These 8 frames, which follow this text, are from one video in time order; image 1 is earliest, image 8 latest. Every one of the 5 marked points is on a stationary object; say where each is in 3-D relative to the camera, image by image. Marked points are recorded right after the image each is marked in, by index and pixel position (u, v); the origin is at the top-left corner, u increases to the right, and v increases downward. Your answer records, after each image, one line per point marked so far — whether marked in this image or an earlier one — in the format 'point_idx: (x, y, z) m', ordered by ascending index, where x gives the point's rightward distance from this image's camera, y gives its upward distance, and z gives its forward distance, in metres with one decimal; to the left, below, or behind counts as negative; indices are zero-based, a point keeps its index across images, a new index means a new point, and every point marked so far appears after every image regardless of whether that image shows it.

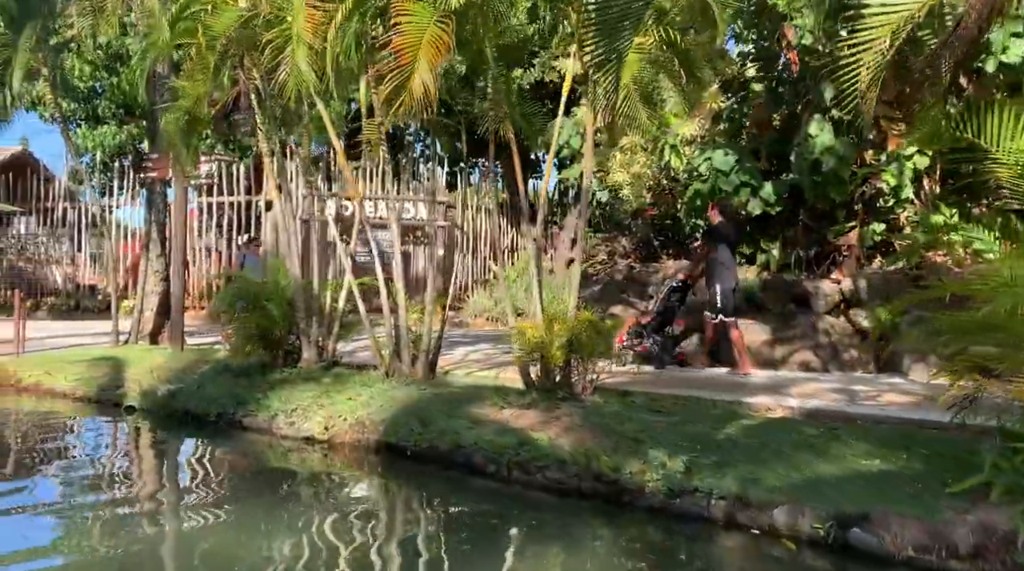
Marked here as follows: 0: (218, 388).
0: (-2.8, -1.0, +8.5) m
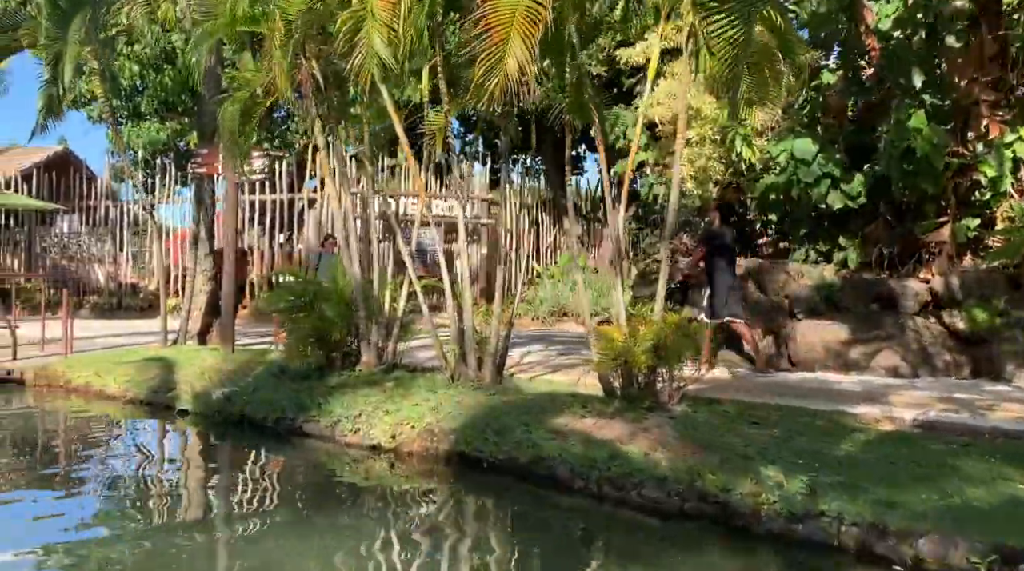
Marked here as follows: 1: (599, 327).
0: (-2.1, -1.0, +8.2) m
1: (+0.6, -0.3, +6.4) m
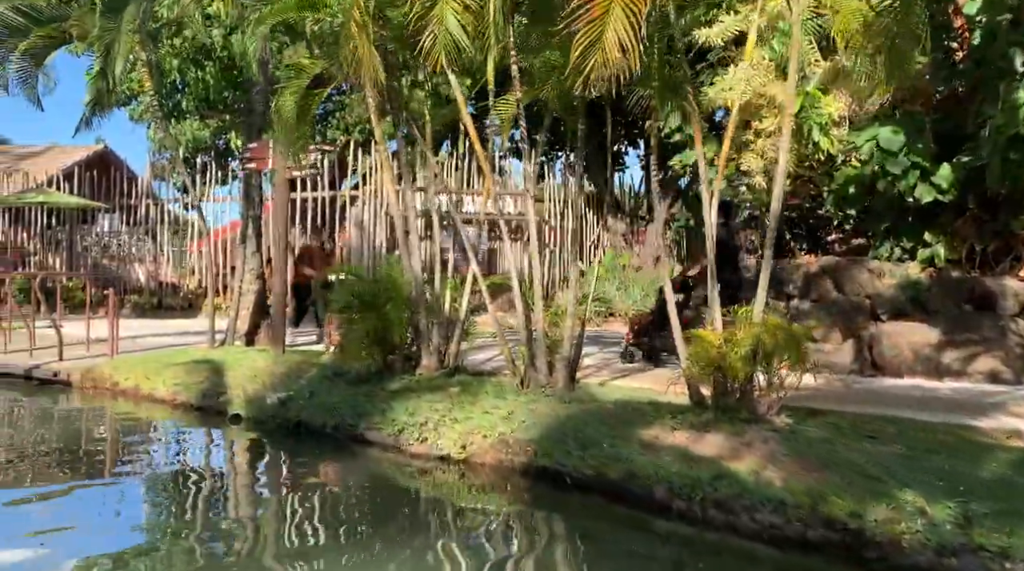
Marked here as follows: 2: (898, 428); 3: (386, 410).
0: (-1.5, -1.0, +7.8) m
1: (+1.2, -0.3, +5.9) m
2: (+2.2, -0.8, +5.3) m
3: (-1.0, -1.0, +7.3) m
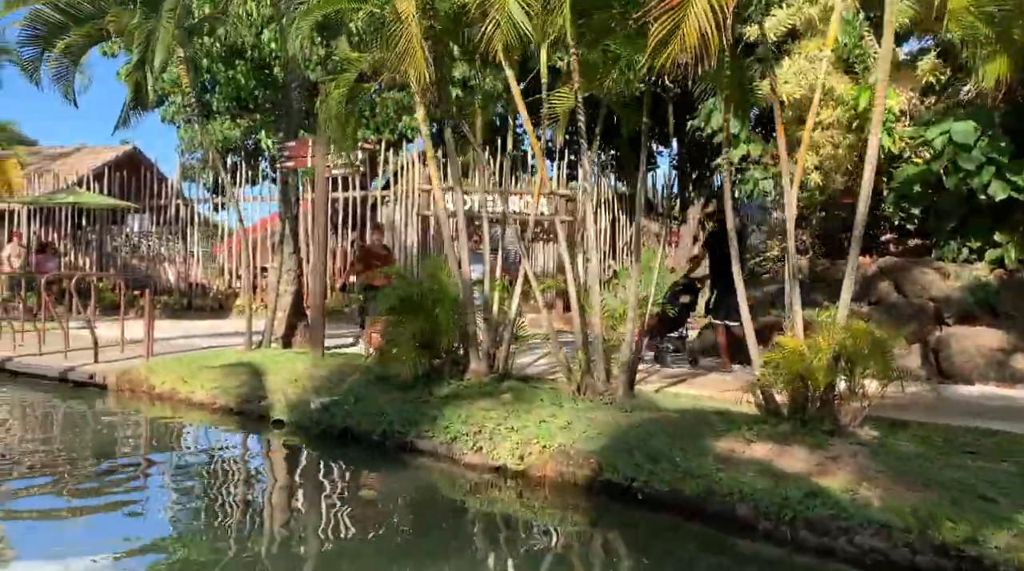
0: (-1.1, -1.0, +7.5) m
1: (+1.6, -0.3, +5.5) m
2: (+2.6, -0.9, +4.9) m
3: (-0.6, -1.0, +7.0) m
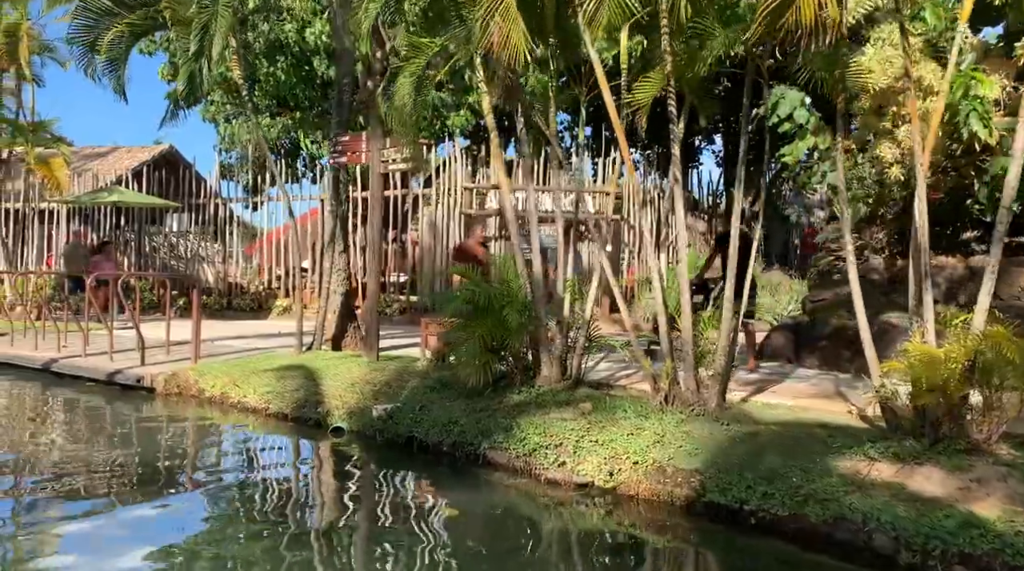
0: (-0.5, -1.0, +7.0) m
1: (+2.1, -0.3, +5.0) m
2: (+3.1, -0.9, +4.3) m
3: (0.0, -1.0, +6.5) m
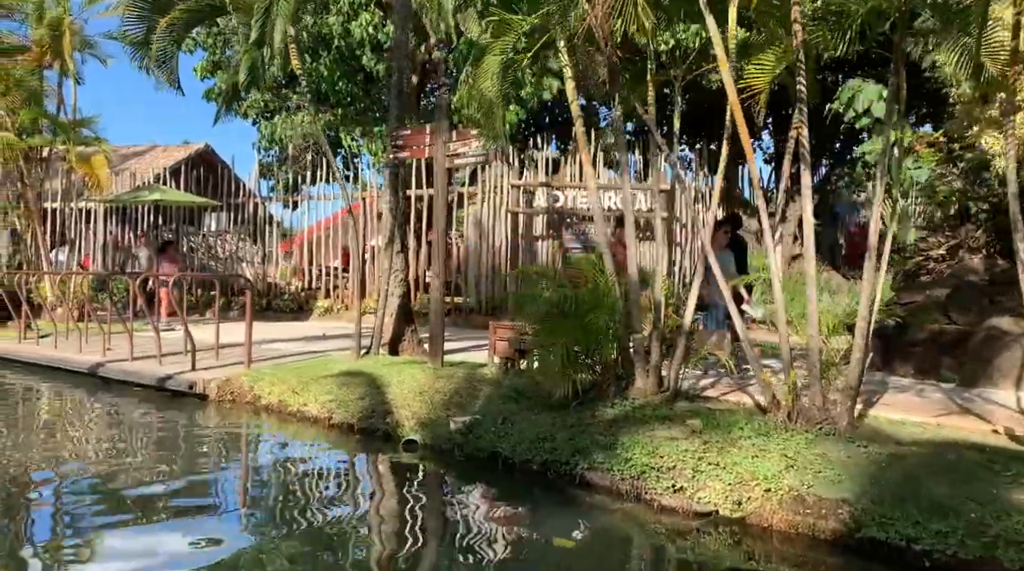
0: (+0.2, -1.0, +6.4) m
1: (+2.7, -0.4, +4.3) m
2: (+3.7, -0.9, +3.6) m
3: (+0.7, -1.0, +5.9) m
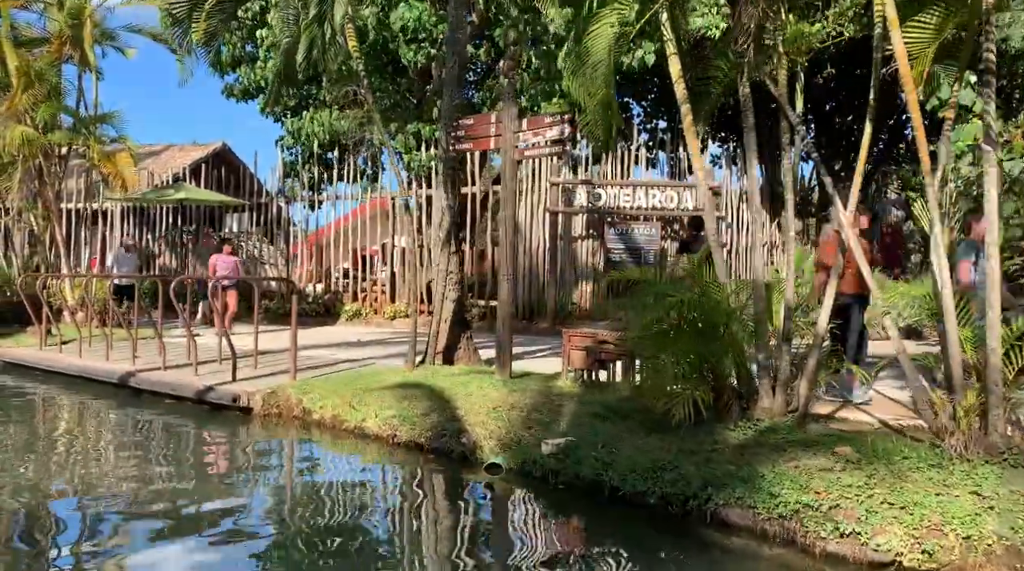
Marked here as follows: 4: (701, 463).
0: (+0.9, -1.0, +5.6) m
1: (+3.4, -0.4, +3.5) m
2: (+4.4, -0.9, +2.8) m
3: (+1.3, -1.1, +5.1) m
4: (+1.1, -1.1, +5.3) m
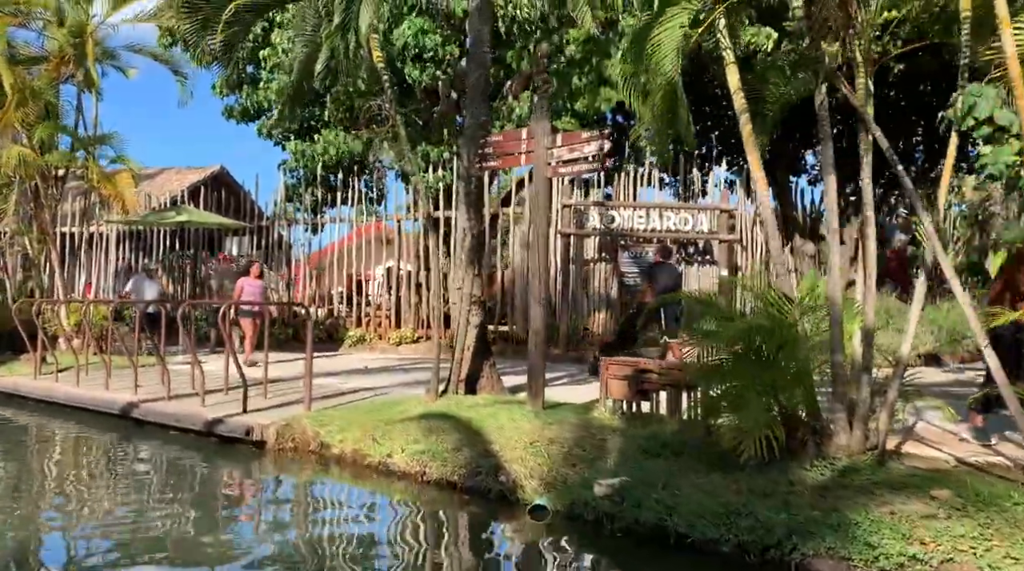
0: (+1.2, -1.2, +5.1) m
1: (+3.7, -0.5, +3.0) m
2: (+4.7, -1.0, +2.3) m
3: (+1.7, -1.2, +4.5) m
4: (+1.4, -1.2, +4.8) m
